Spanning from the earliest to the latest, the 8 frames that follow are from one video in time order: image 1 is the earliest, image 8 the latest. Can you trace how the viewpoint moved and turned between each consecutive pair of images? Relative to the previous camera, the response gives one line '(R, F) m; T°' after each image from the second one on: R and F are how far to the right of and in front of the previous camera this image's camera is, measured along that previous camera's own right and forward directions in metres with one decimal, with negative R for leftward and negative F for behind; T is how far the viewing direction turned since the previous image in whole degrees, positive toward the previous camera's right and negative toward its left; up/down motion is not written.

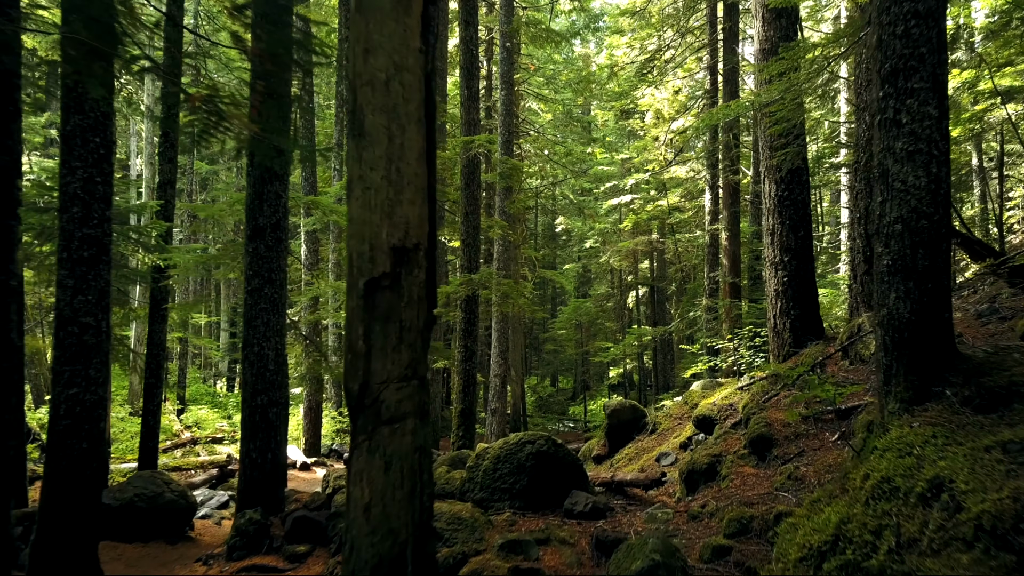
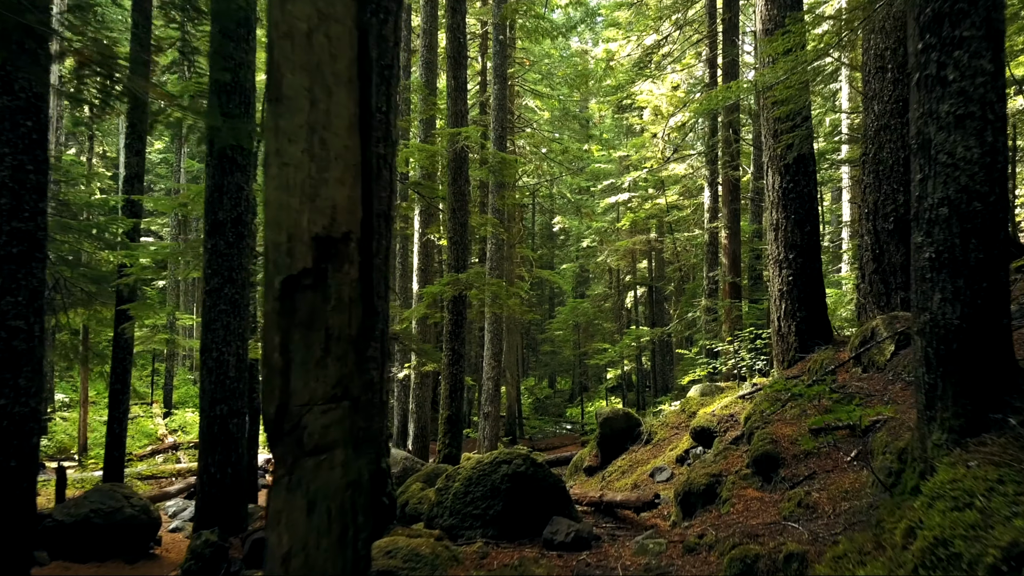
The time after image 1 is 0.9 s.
(+0.2, +0.5) m; 0°
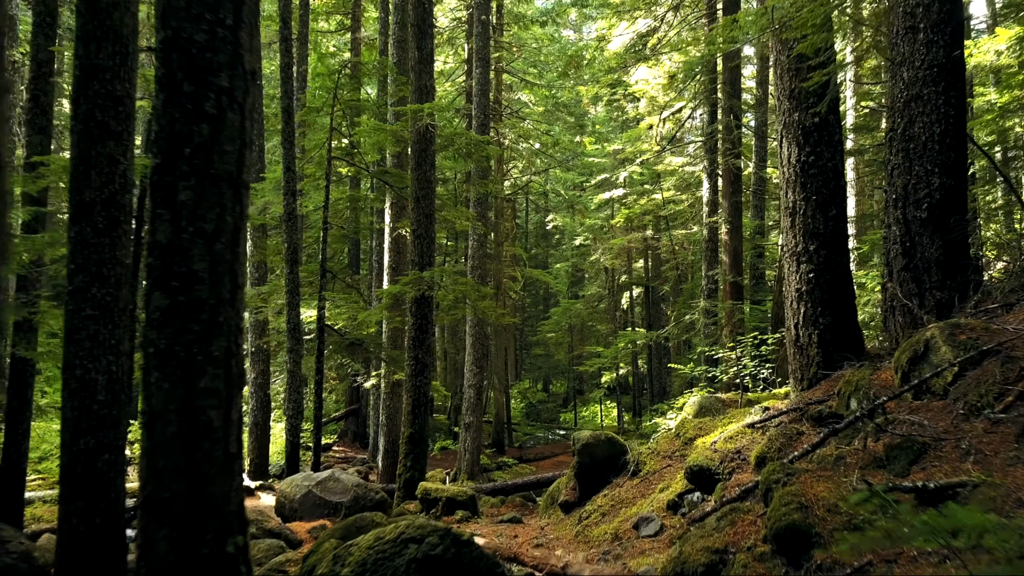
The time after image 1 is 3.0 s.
(+0.4, +1.2) m; 0°
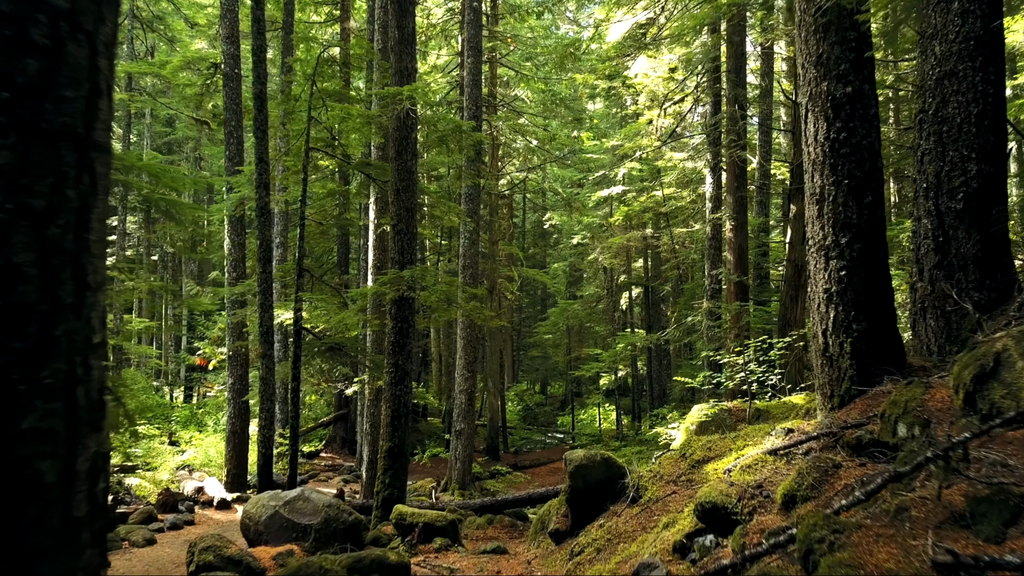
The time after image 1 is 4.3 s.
(+0.2, +0.7) m; 0°
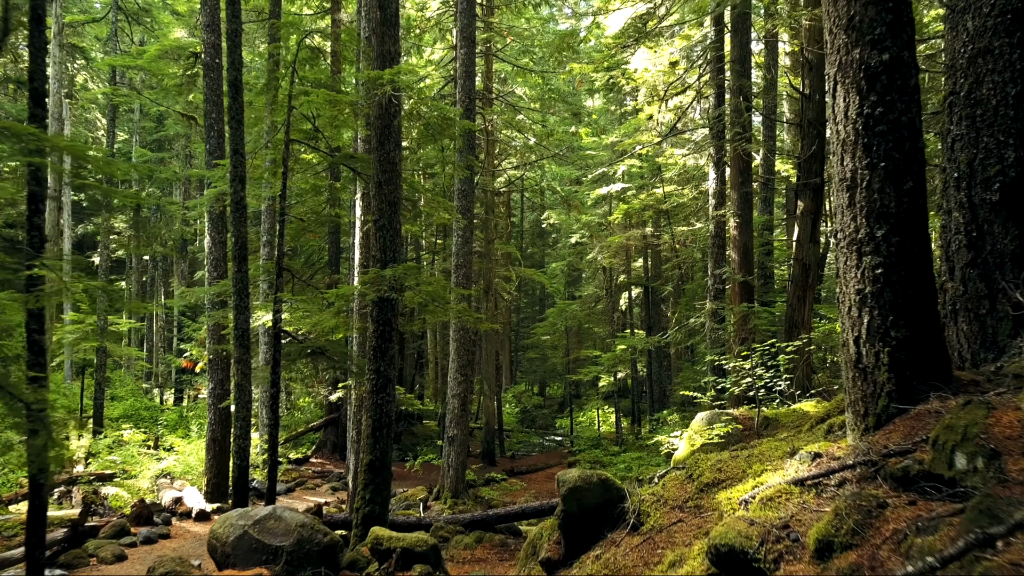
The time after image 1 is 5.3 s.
(+0.1, +0.6) m; 0°
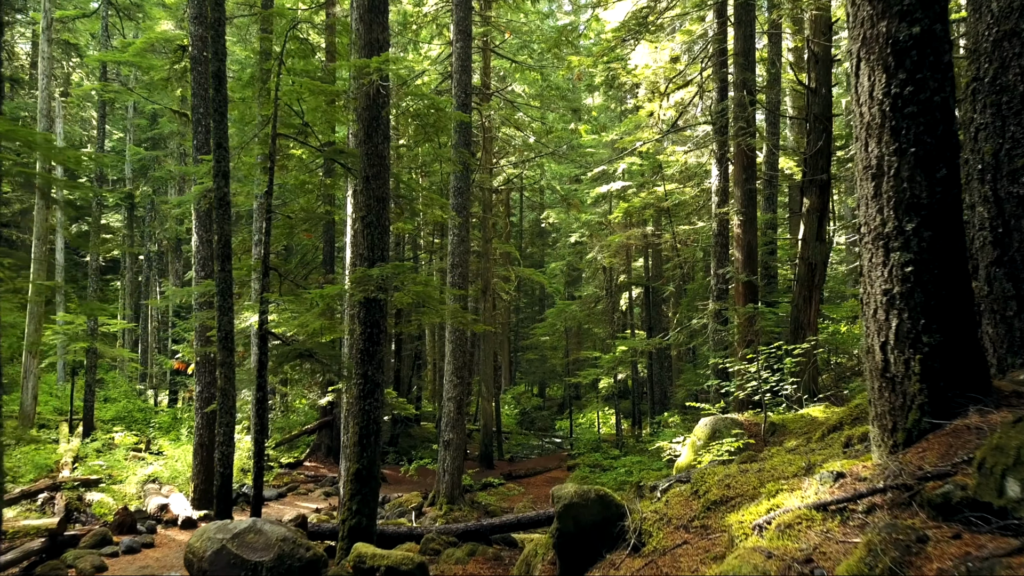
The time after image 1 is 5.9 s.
(+0.1, +0.4) m; 0°
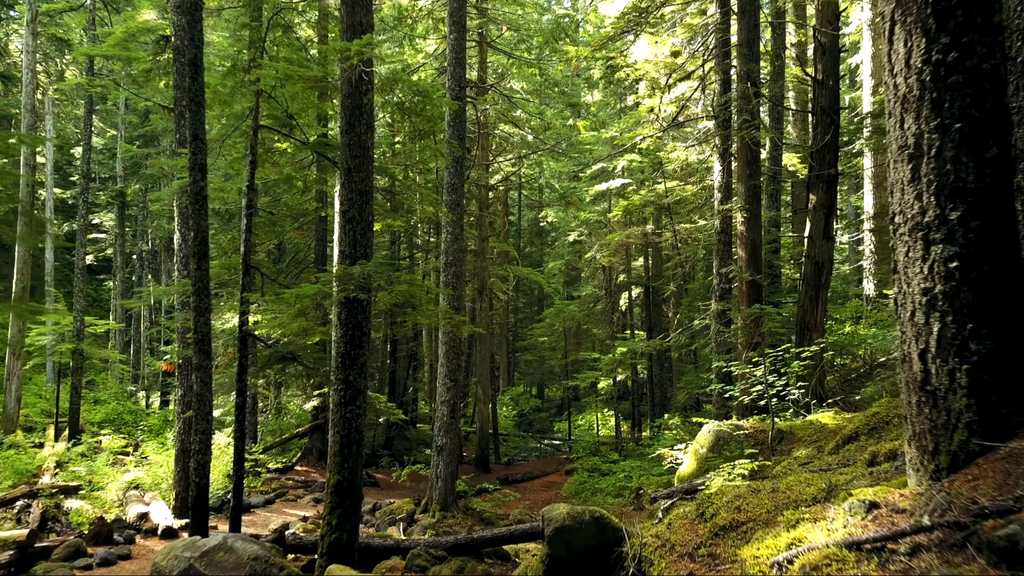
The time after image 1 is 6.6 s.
(+0.1, +0.4) m; 0°
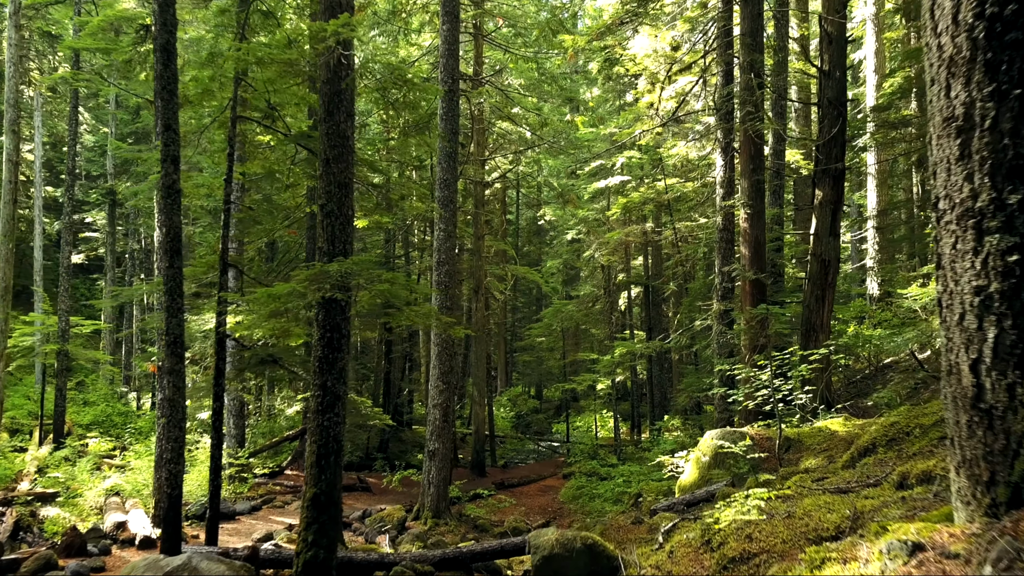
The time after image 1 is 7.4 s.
(+0.1, +0.4) m; 0°
